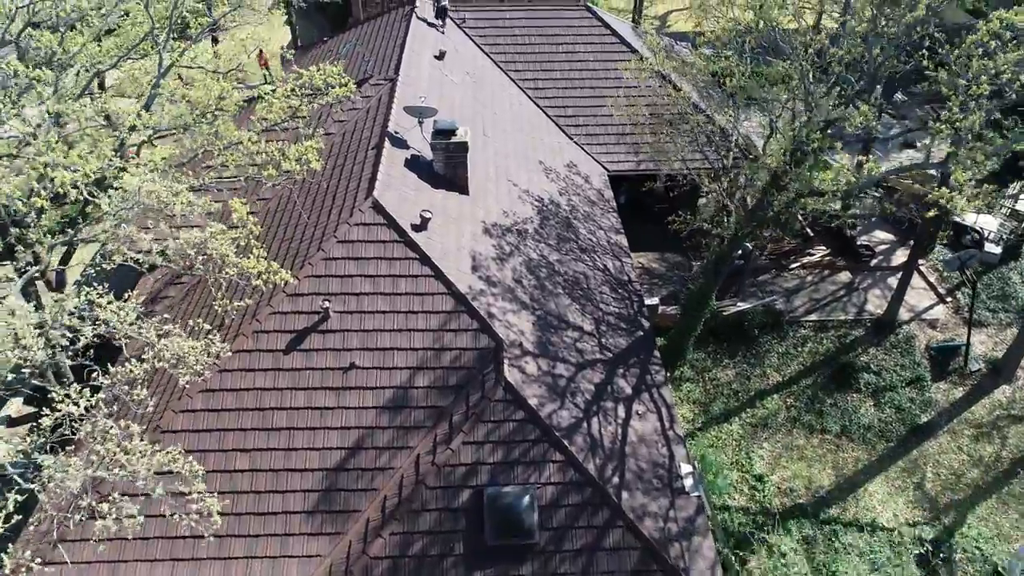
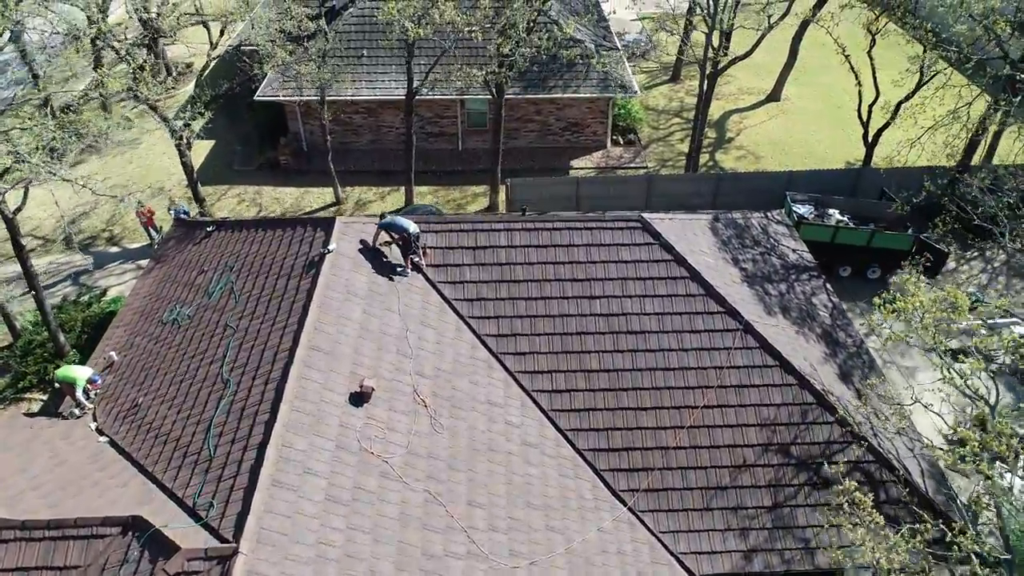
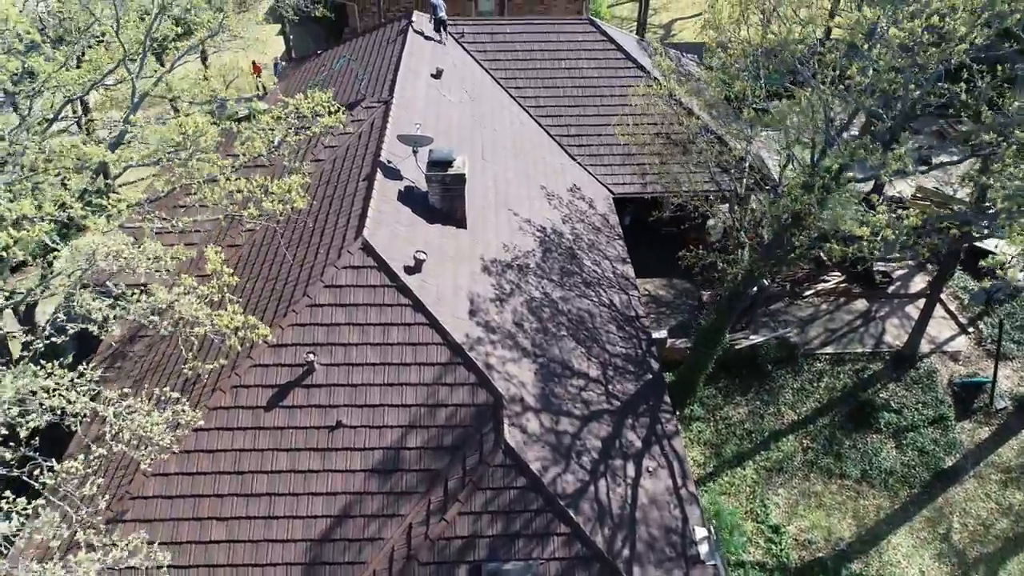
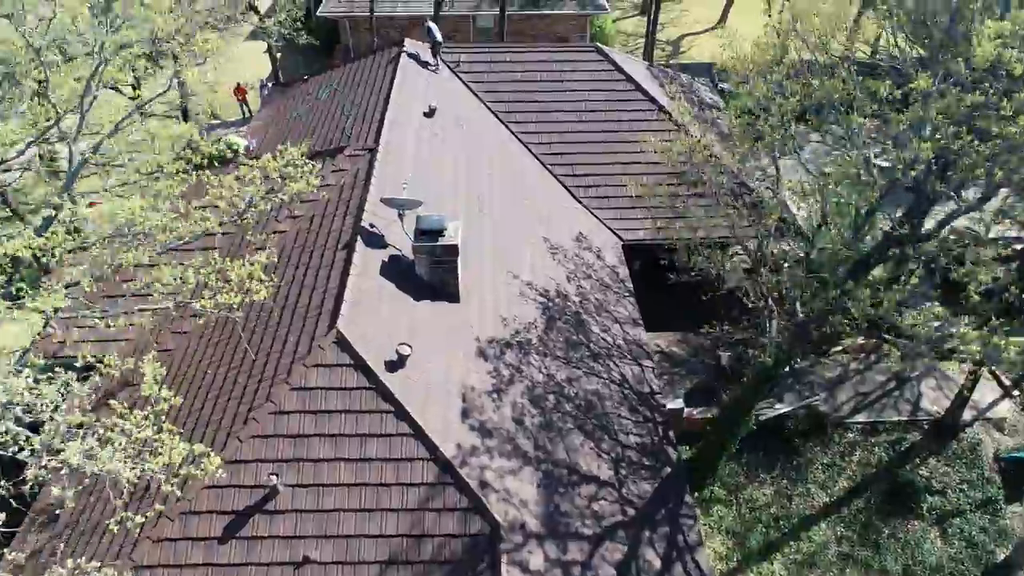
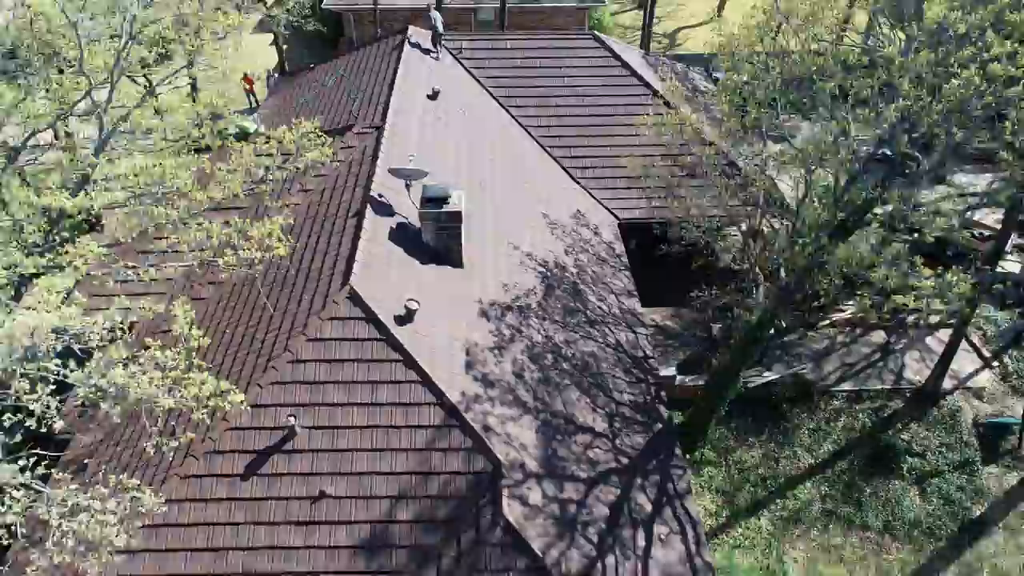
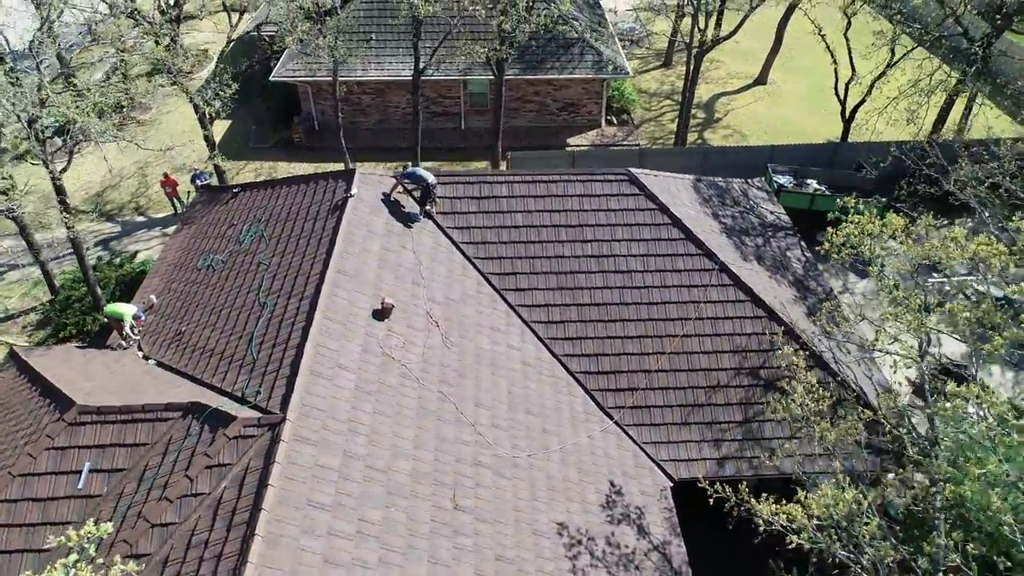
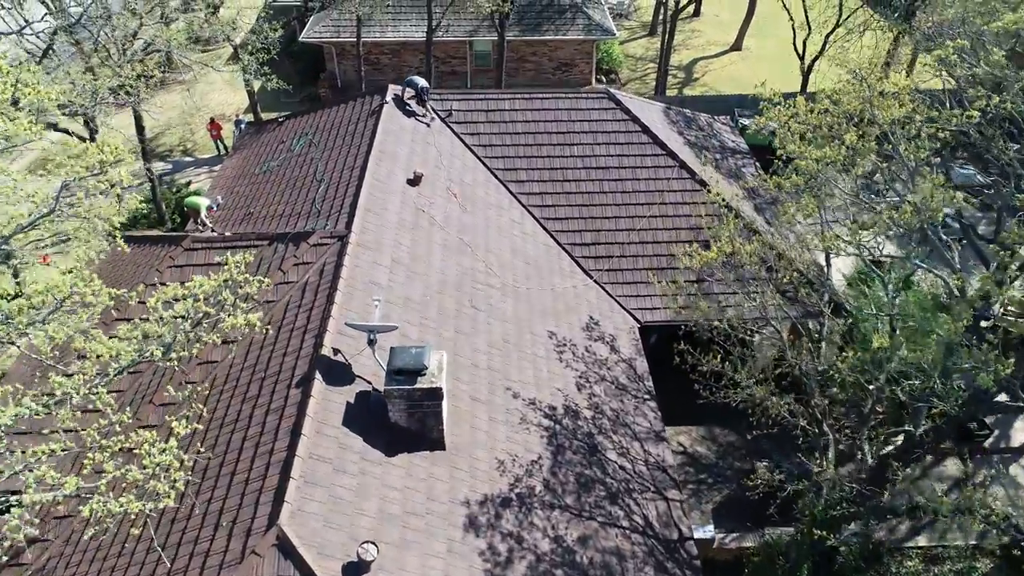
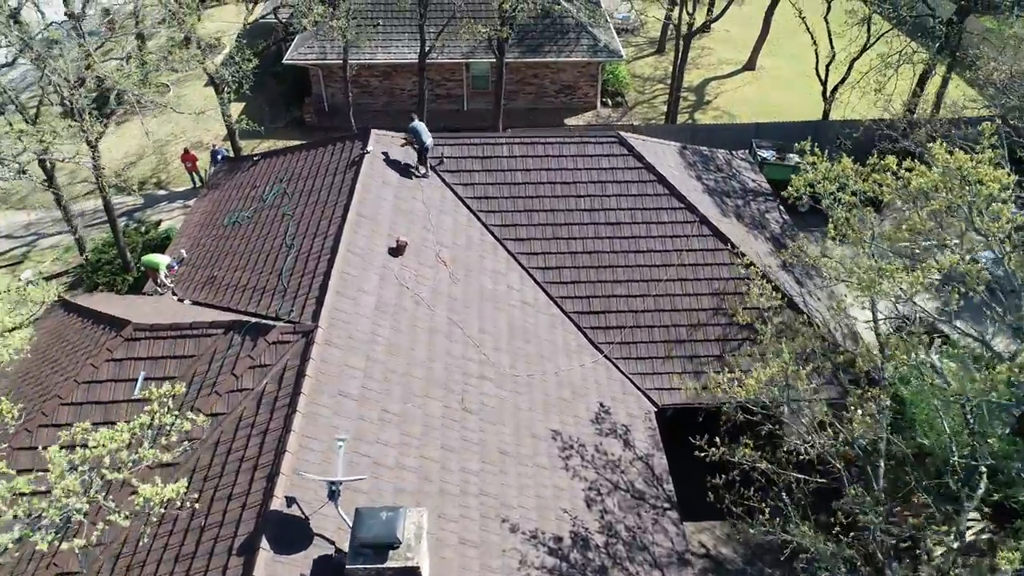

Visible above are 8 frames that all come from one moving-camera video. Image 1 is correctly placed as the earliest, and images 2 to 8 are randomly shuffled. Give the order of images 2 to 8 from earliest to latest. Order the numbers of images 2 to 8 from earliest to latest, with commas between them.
3, 5, 4, 7, 8, 6, 2
